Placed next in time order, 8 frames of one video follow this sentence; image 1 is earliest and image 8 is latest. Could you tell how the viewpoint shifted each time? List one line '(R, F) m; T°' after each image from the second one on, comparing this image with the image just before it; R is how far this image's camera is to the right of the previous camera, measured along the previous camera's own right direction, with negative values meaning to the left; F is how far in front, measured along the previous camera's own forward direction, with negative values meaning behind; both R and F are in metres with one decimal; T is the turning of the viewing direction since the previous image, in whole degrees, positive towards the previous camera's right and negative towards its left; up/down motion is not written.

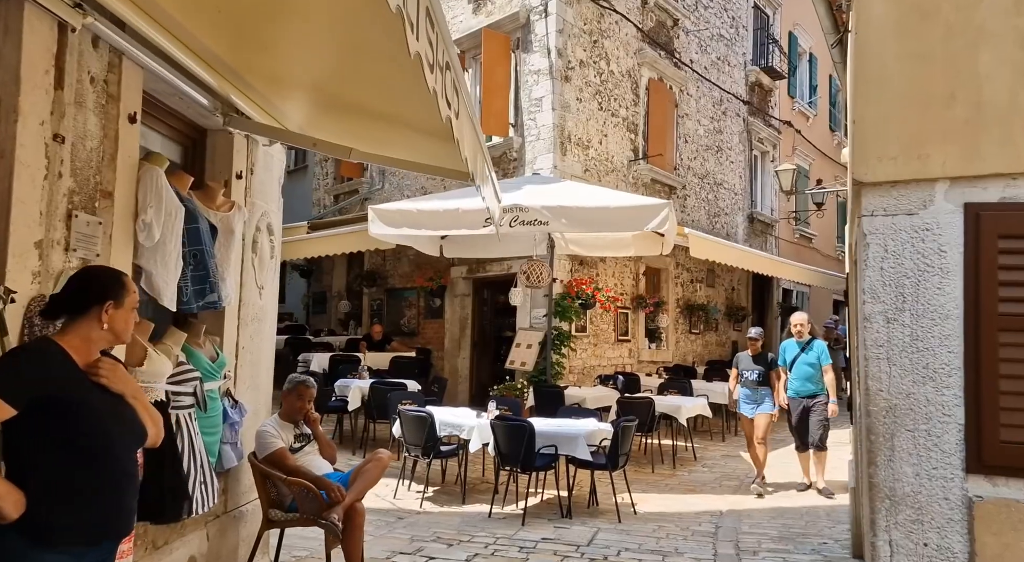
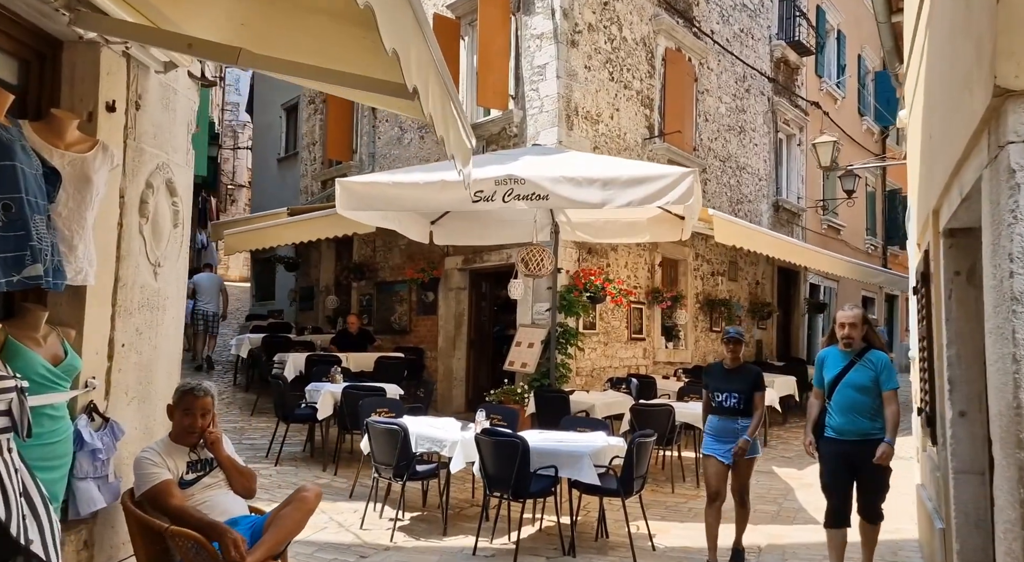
(+0.1, +1.1) m; -1°
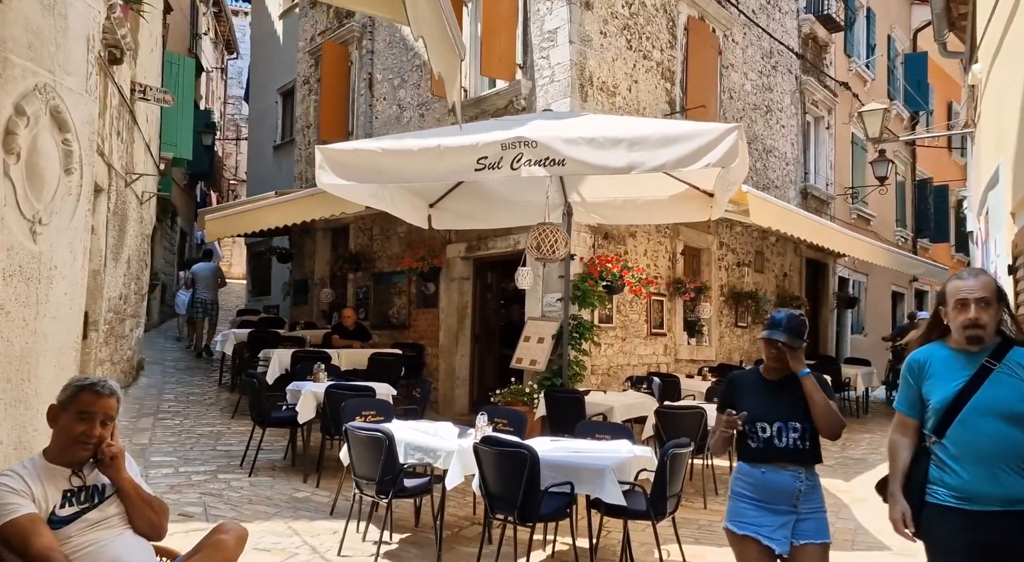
(0.0, +0.9) m; -1°
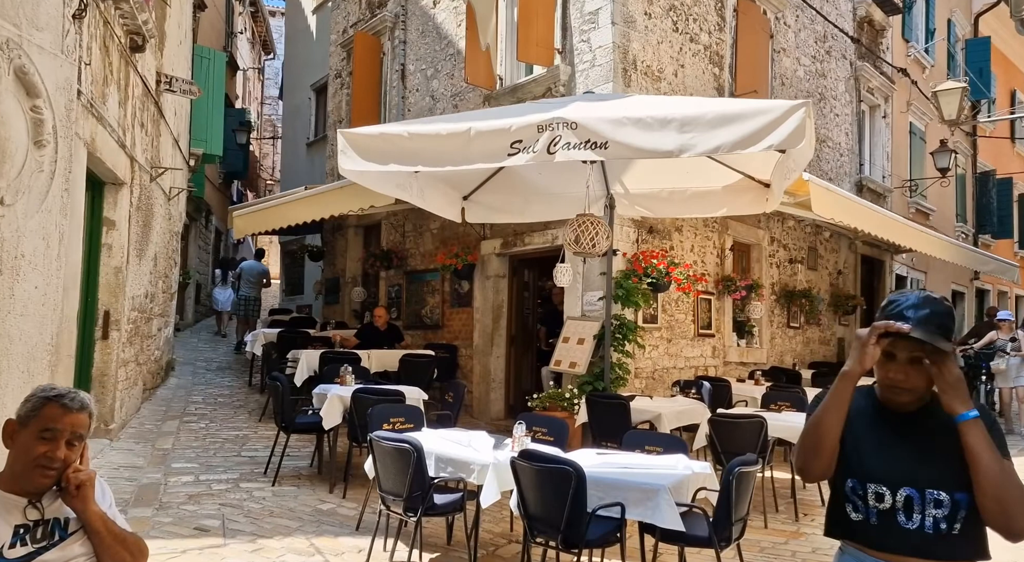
(0.0, +0.4) m; -2°
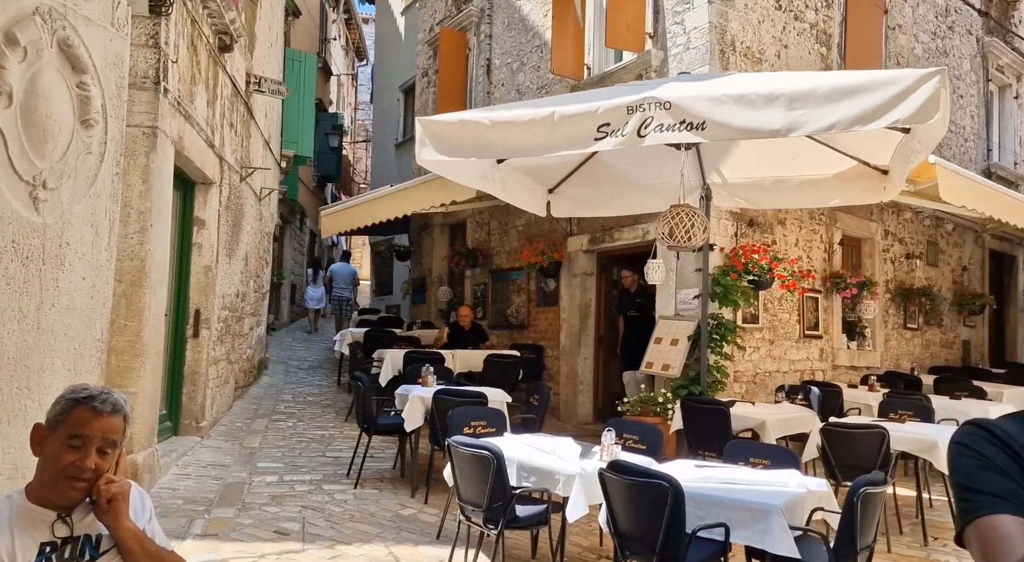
(0.0, +0.3) m; -6°
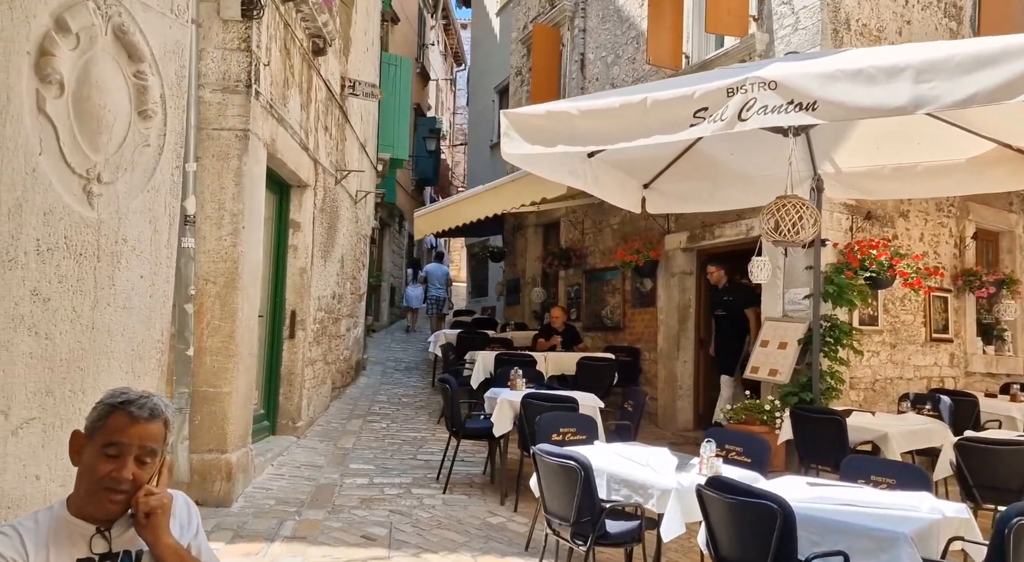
(0.0, +0.2) m; -7°
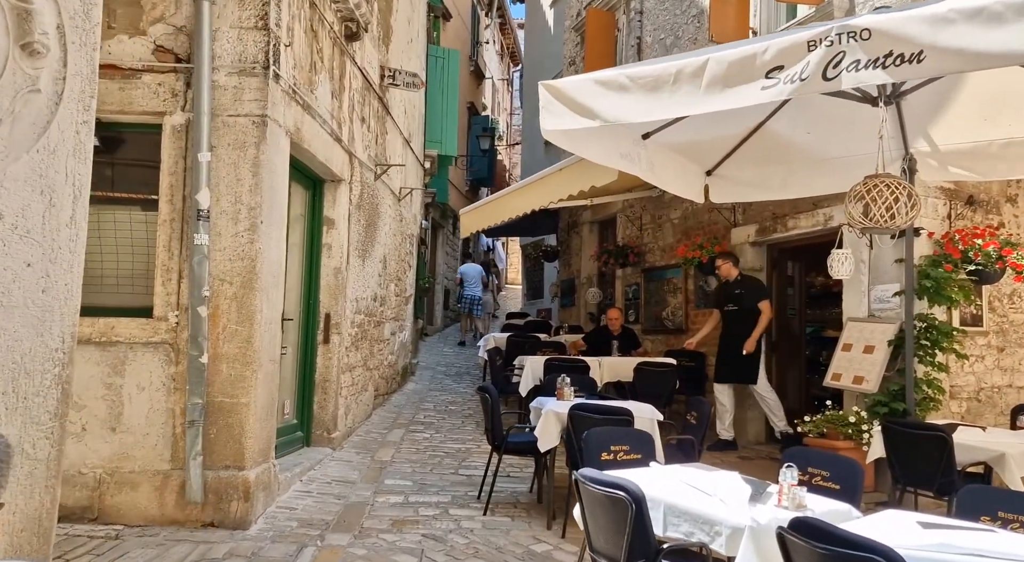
(+0.1, +0.6) m; -4°
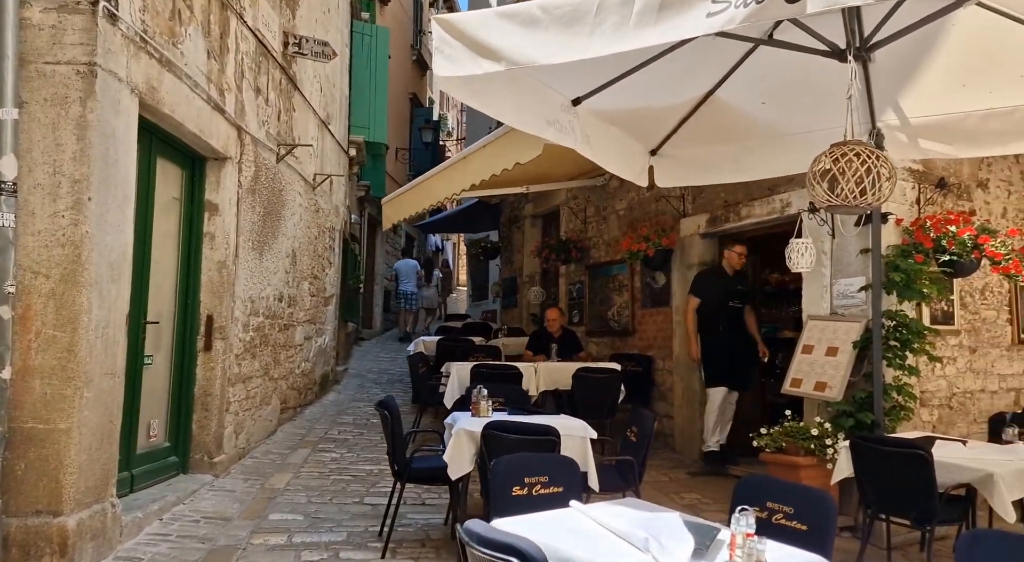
(+0.3, +1.0) m; +3°
